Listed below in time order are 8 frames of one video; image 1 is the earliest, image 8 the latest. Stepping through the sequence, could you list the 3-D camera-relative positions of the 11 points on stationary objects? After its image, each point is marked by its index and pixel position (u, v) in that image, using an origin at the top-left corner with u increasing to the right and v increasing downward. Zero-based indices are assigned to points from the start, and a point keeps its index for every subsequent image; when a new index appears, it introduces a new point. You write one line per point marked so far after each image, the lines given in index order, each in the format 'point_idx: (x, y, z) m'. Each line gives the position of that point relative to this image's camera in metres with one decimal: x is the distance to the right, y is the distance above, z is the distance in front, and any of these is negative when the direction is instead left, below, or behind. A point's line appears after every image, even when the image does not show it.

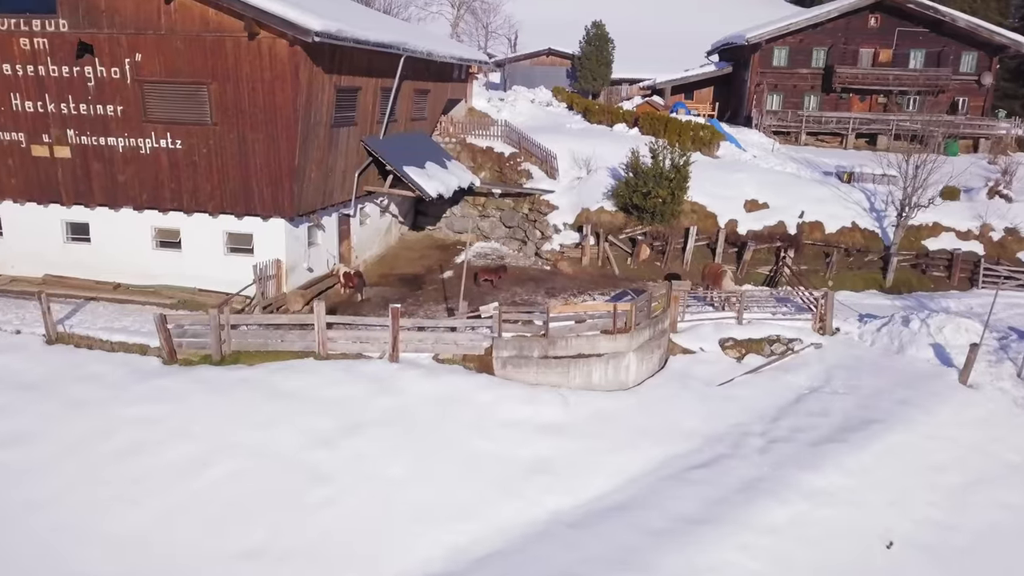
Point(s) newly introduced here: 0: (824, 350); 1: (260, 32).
0: (+6.9, -1.4, +18.3) m
1: (-4.9, +5.0, +16.2) m
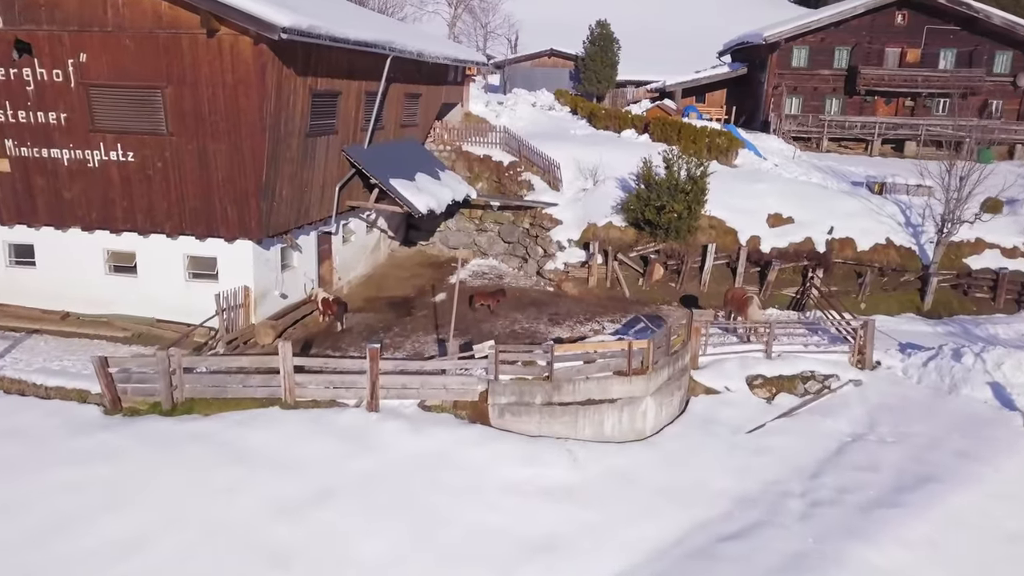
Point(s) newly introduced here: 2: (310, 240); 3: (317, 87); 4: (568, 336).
0: (+6.9, -2.0, +16.1) m
1: (-5.0, +4.4, +14.0) m
2: (-4.5, +1.1, +18.2) m
3: (-3.9, +4.0, +16.4) m
4: (+1.1, -1.1, +16.8) m
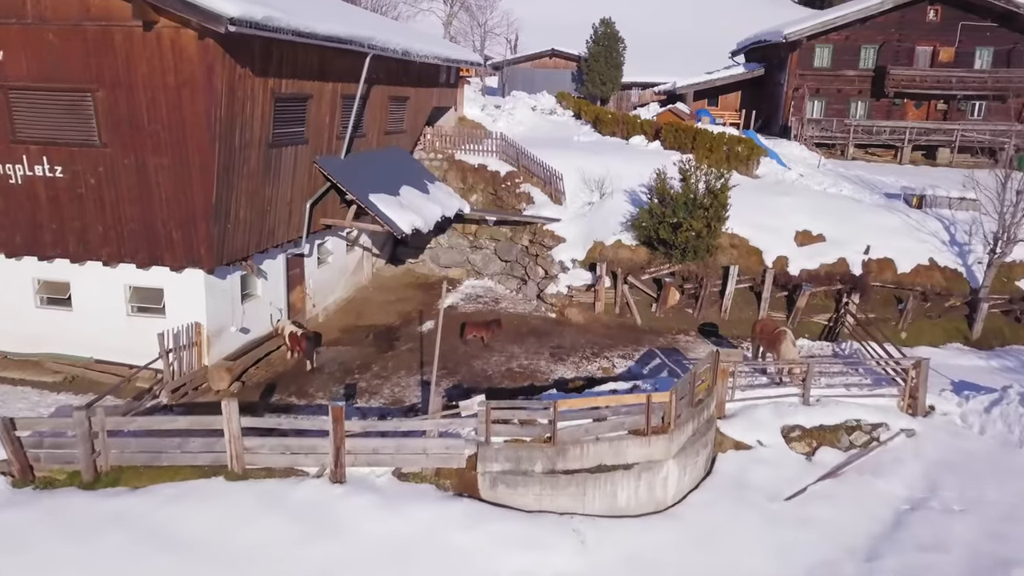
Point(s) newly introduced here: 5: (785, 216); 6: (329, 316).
0: (+6.8, -2.6, +13.8) m
1: (-5.1, +3.8, +11.8) m
2: (-4.5, +0.5, +15.9) m
3: (-4.0, +3.4, +14.1) m
4: (+1.1, -1.7, +14.5) m
5: (+6.5, +1.7, +19.6) m
6: (-4.1, -0.6, +18.4) m
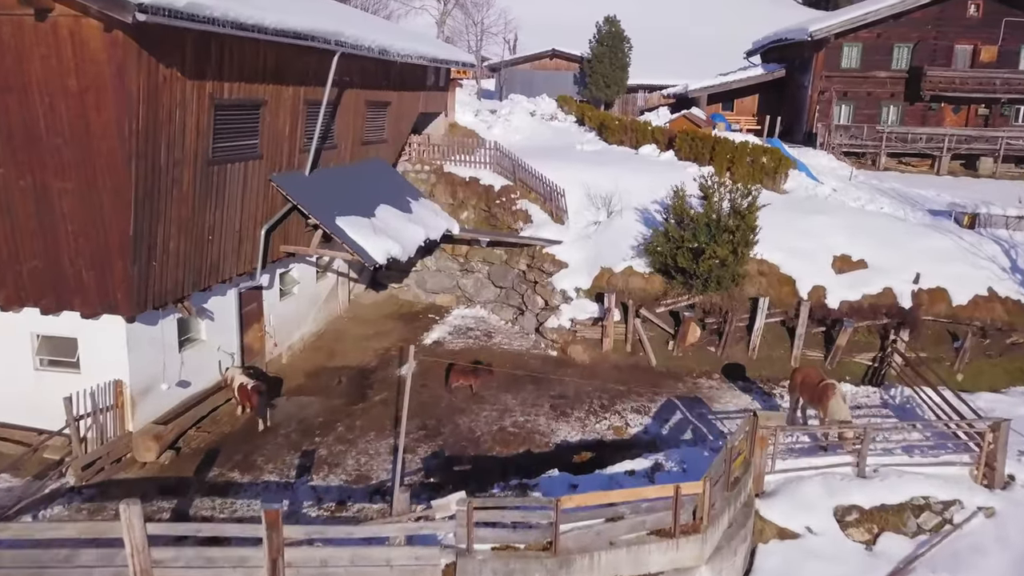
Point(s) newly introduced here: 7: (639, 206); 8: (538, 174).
0: (+6.7, -3.2, +11.3) m
1: (-5.2, +3.2, +9.3) m
2: (-4.6, -0.2, +13.4) m
3: (-4.1, +2.7, +11.6) m
4: (+1.0, -2.3, +12.0) m
5: (+6.4, +1.0, +17.1) m
6: (-4.2, -1.3, +15.9) m
7: (+2.8, +1.8, +18.3) m
8: (+0.6, +2.7, +19.4) m
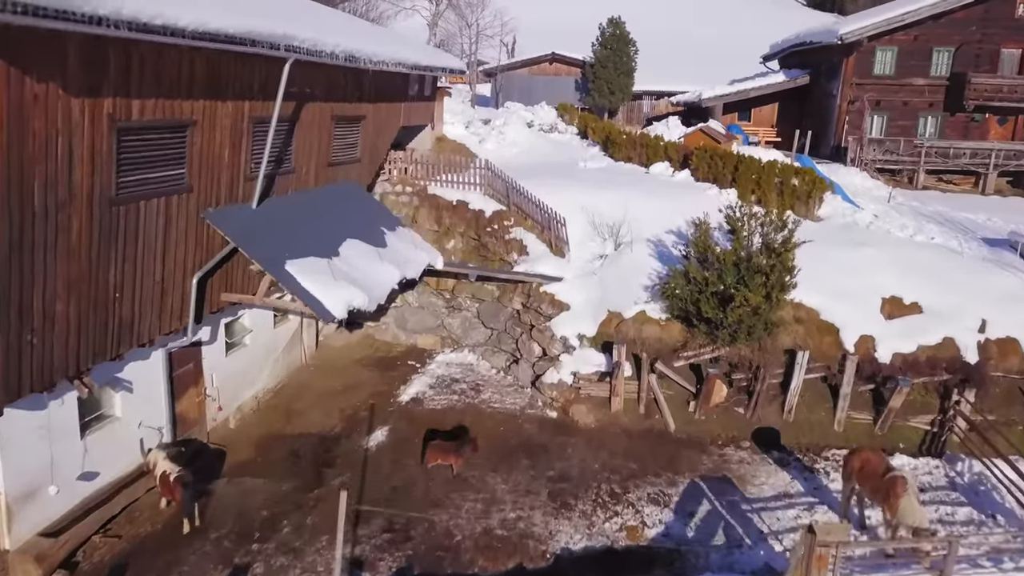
0: (+6.6, -4.0, +8.7) m
1: (-5.3, +2.4, +6.8) m
2: (-4.8, -1.0, +10.9) m
3: (-4.2, +1.9, +9.1) m
4: (+0.8, -3.1, +9.5) m
5: (+6.2, +0.2, +14.6) m
6: (-4.3, -2.1, +13.4) m
7: (+2.7, +1.0, +15.8) m
8: (+0.5, +1.8, +16.9) m
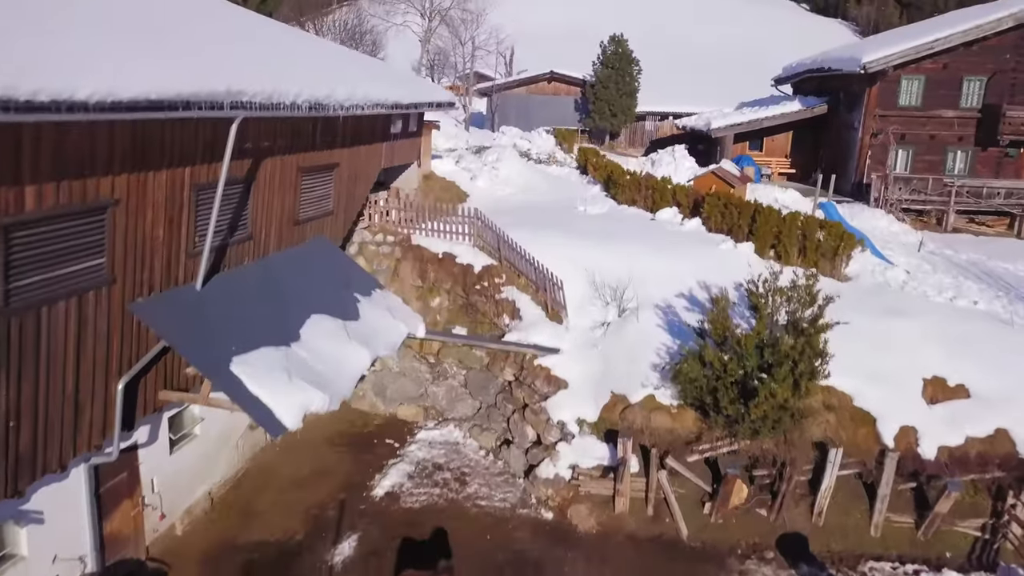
0: (+6.4, -5.2, +7.0) m
1: (-5.5, +1.2, +5.0) m
2: (-4.9, -2.2, +9.1) m
3: (-4.4, +0.7, +7.3) m
4: (+0.6, -4.3, +7.7) m
5: (+6.1, -1.0, +12.8) m
6: (-4.5, -3.3, +11.6) m
7: (+2.5, -0.2, +14.0) m
8: (+0.3, +0.6, +15.1) m
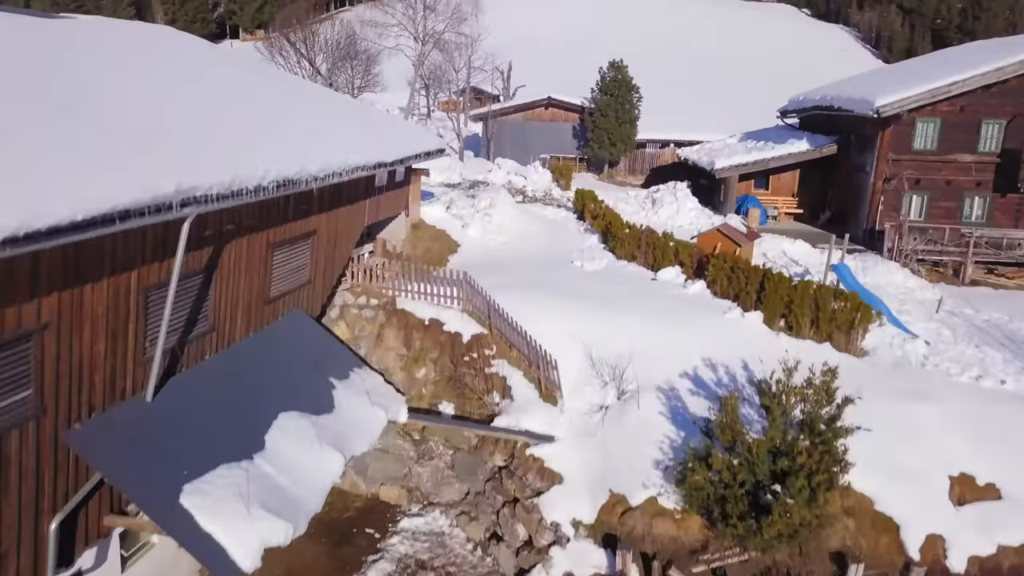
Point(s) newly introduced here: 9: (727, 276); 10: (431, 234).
0: (+6.2, -6.5, +5.9) m
1: (-5.6, -0.1, +4.0) m
2: (-5.1, -3.5, +8.1) m
3: (-4.5, -0.5, +6.3) m
4: (+0.5, -5.6, +6.7) m
5: (+5.9, -2.3, +11.8) m
6: (-4.6, -4.6, +10.6) m
7: (+2.4, -1.5, +13.0) m
8: (+0.1, -0.6, +14.1) m
9: (+4.0, +0.3, +15.2) m
10: (-1.8, +1.2, +18.3) m
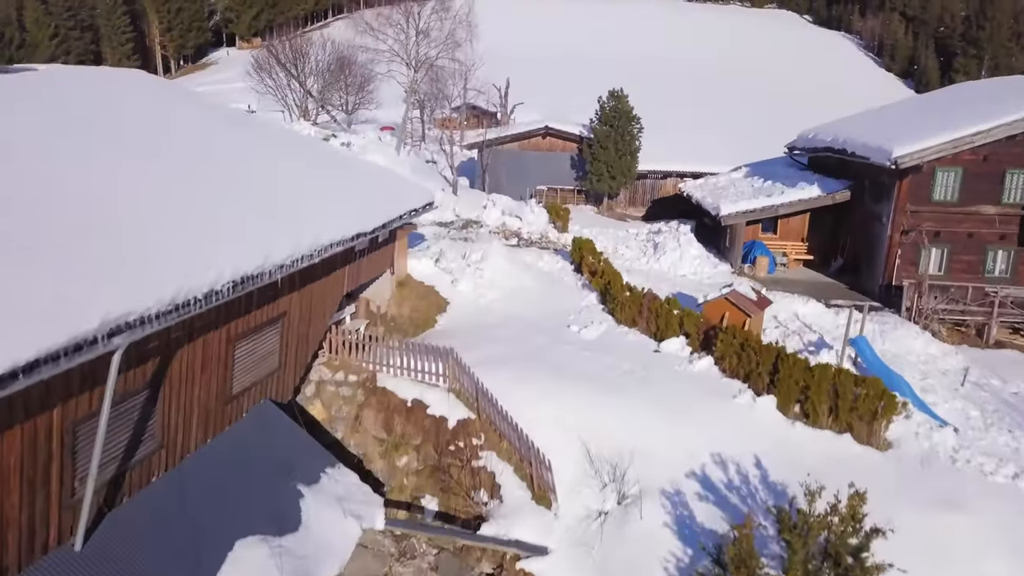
0: (+6.1, -7.8, +4.7) m
1: (-5.8, -1.3, +2.7) m
2: (-5.2, -4.7, +6.8) m
3: (-4.7, -1.8, +5.0) m
4: (+0.3, -6.9, +5.5) m
5: (+5.8, -3.6, +10.6) m
6: (-4.8, -5.9, +9.3) m
7: (+2.2, -2.7, +11.8) m
8: (0.0, -1.9, +12.9) m
9: (+3.8, -1.0, +13.9) m
10: (-2.0, -0.1, +17.1) m
